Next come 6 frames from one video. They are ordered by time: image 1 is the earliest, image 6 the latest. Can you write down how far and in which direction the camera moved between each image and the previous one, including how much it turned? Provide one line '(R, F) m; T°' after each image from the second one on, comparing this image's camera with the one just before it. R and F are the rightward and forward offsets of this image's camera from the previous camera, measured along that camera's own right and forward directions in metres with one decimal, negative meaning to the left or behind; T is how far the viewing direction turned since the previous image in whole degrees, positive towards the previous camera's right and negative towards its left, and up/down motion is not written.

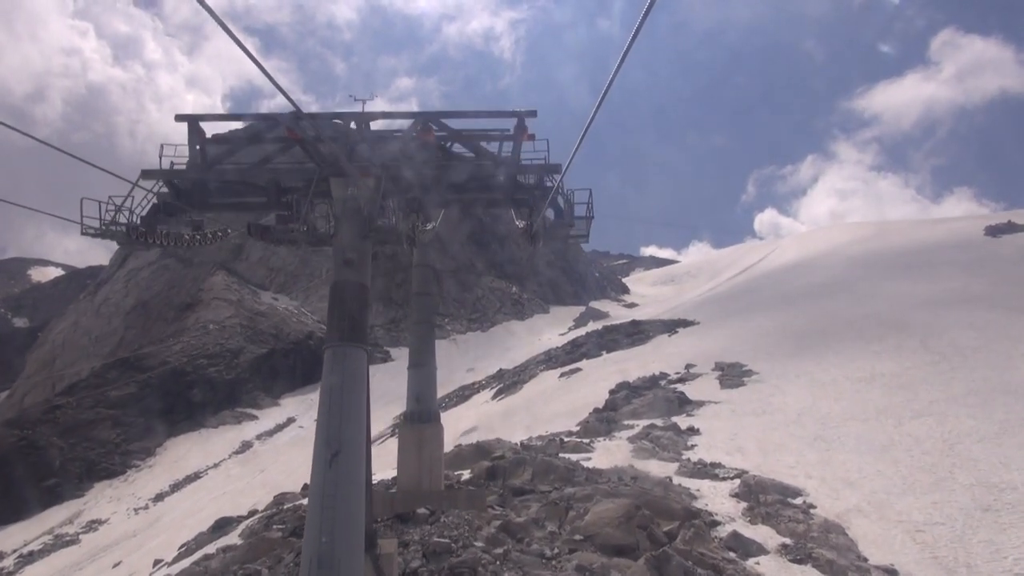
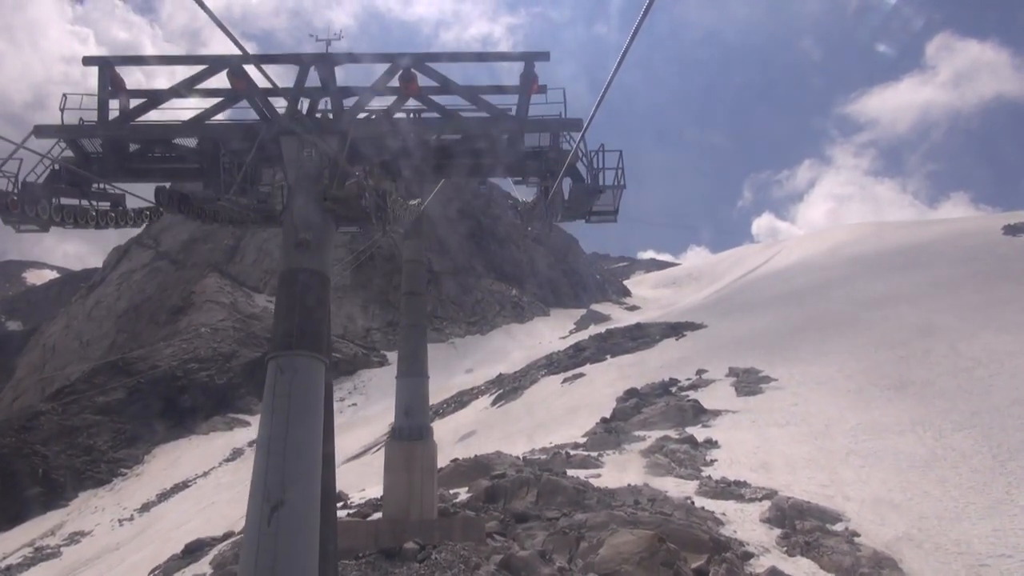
(0.0, +2.0) m; 0°
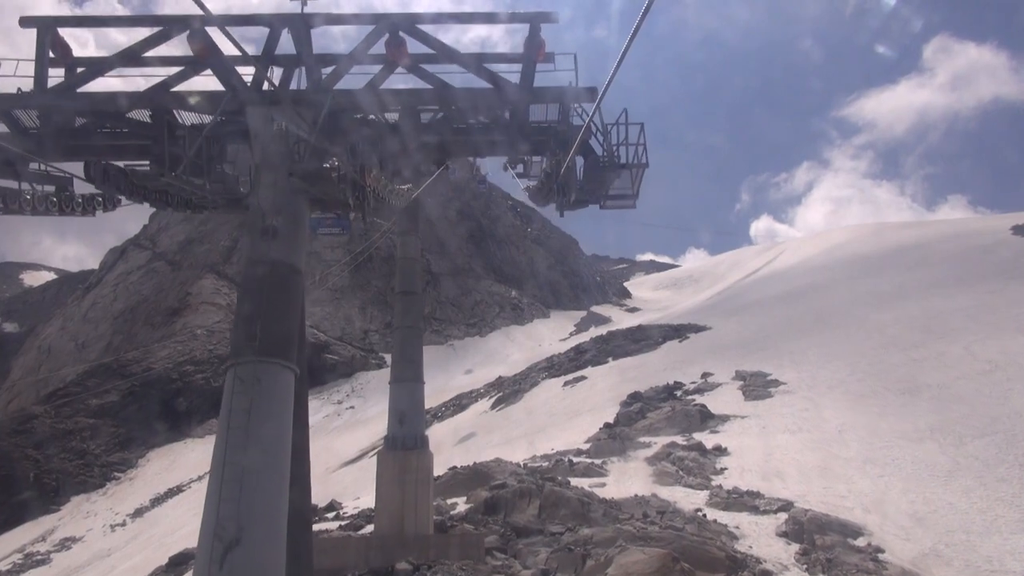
(0.0, +0.9) m; 0°
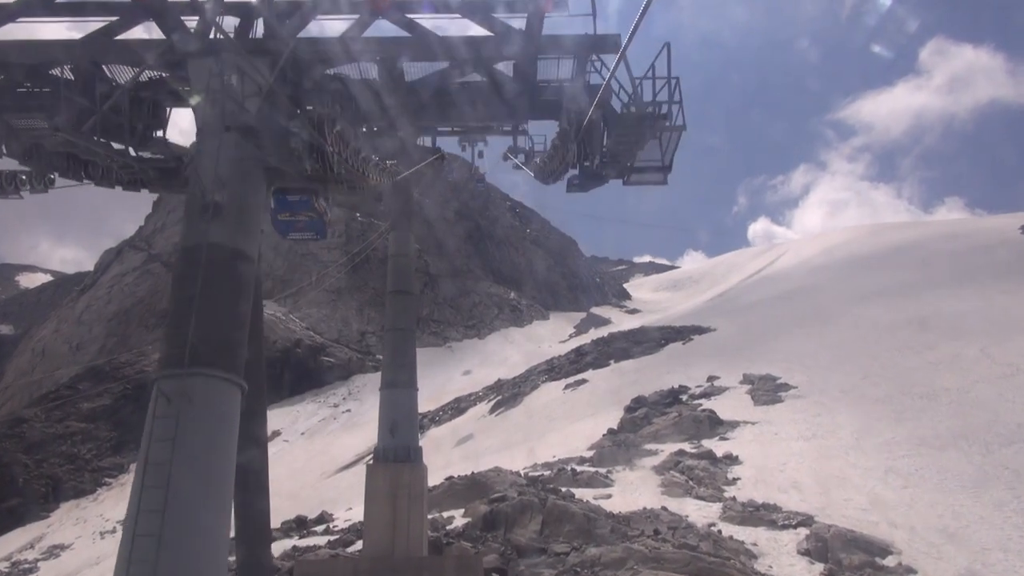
(0.0, +1.1) m; 0°
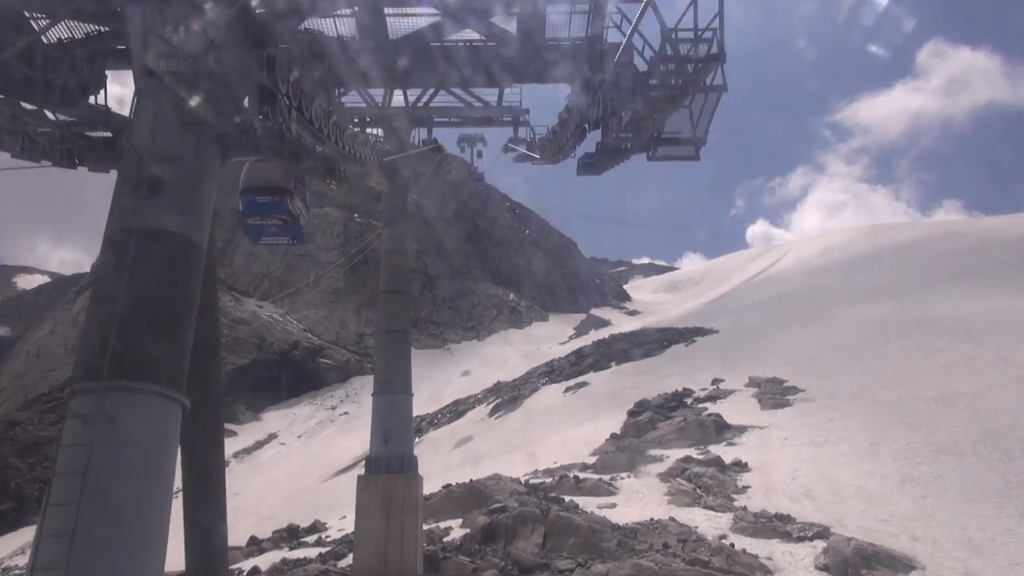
(0.0, +0.8) m; 0°
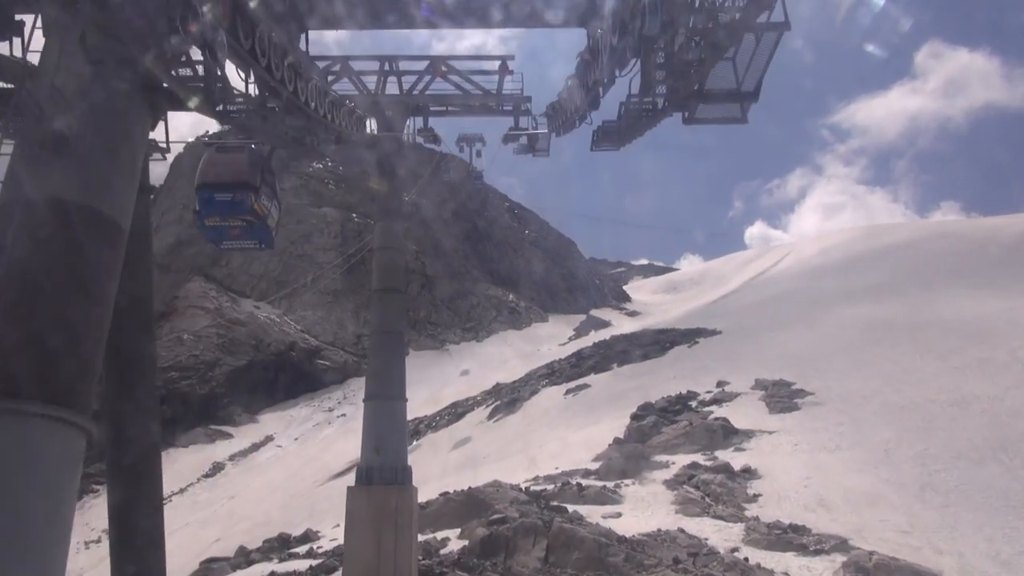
(0.0, +0.8) m; 0°
